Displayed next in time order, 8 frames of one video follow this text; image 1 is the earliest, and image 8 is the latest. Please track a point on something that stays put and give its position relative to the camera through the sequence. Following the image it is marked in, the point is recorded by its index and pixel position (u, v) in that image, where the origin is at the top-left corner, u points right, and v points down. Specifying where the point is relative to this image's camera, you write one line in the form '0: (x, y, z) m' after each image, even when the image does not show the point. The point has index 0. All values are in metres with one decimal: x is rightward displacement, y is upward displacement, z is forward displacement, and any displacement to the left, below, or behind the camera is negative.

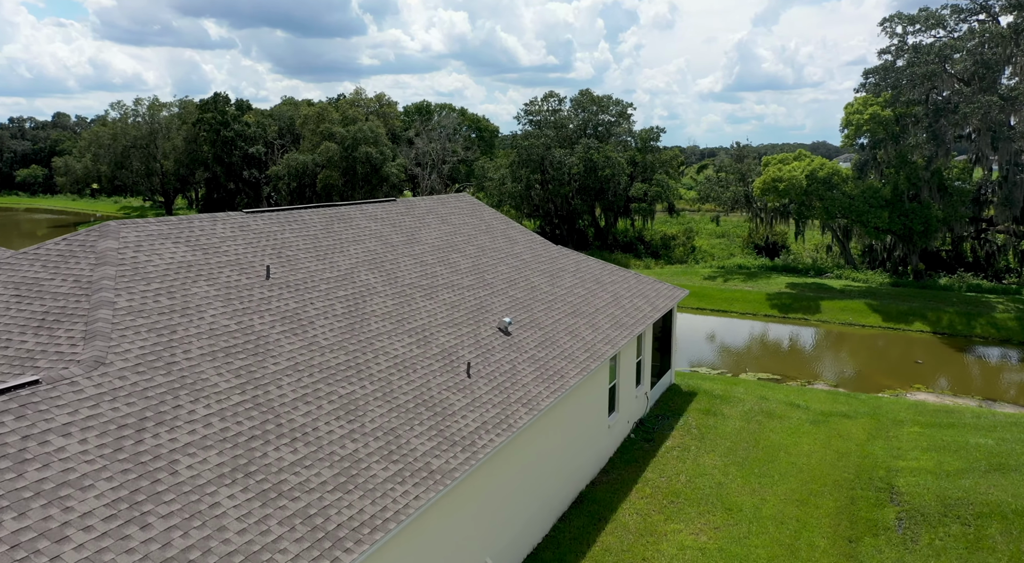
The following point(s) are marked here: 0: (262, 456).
0: (-2.3, -1.6, +7.5) m
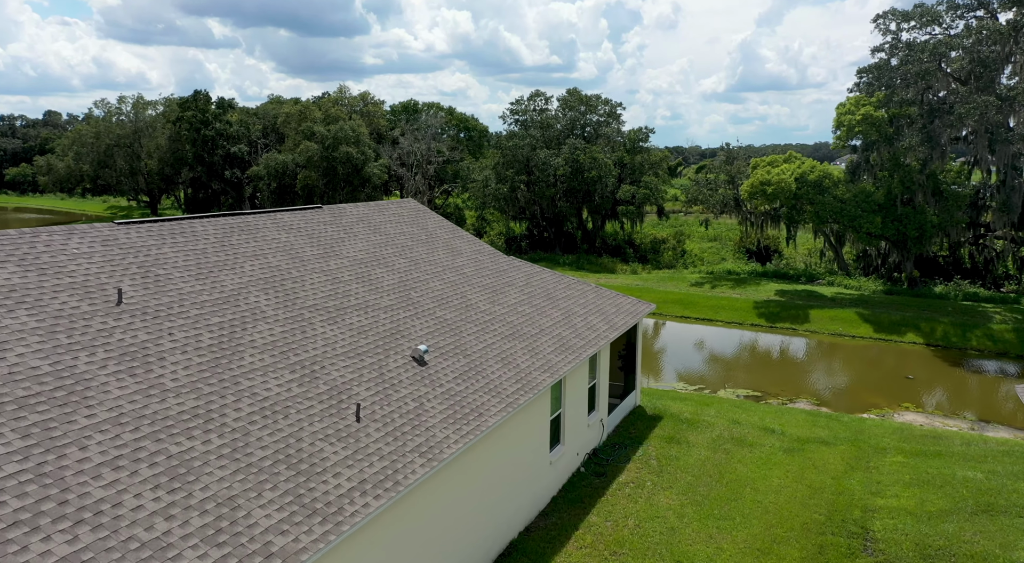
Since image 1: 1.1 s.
0: (-3.5, -1.9, +6.0) m
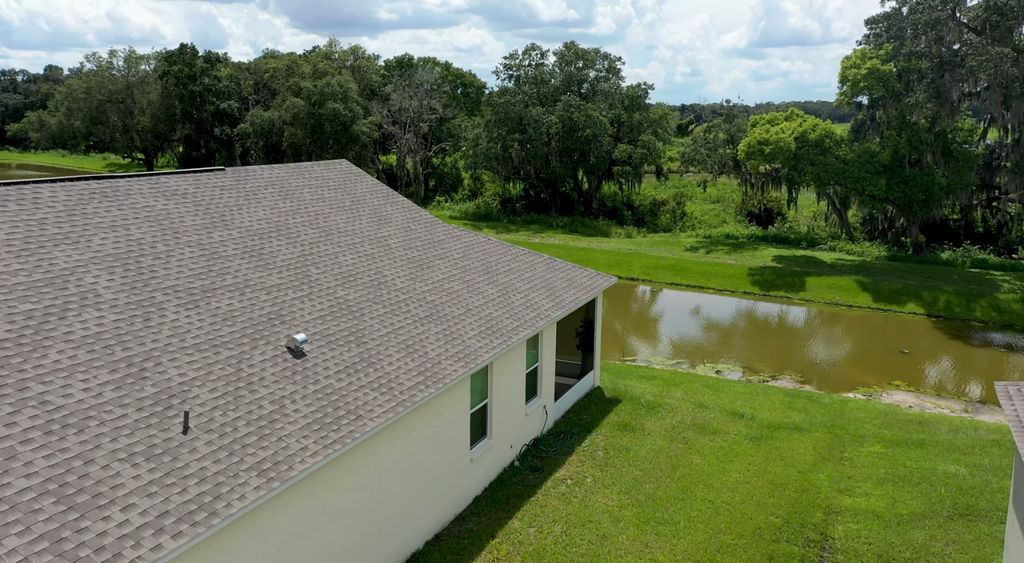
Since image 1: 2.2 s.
0: (-4.9, -1.9, +4.5) m
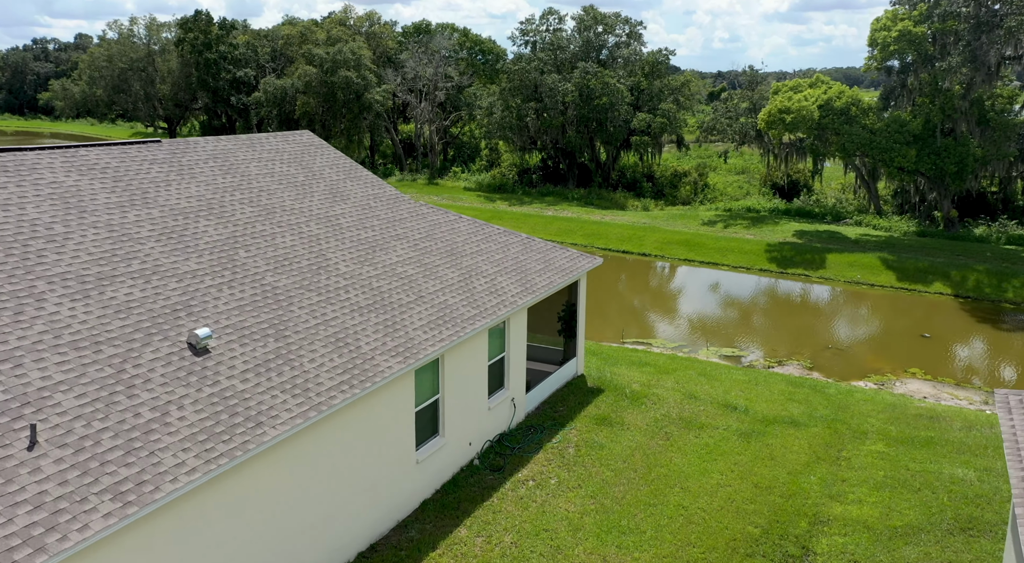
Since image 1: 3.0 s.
0: (-5.8, -2.0, +3.7) m
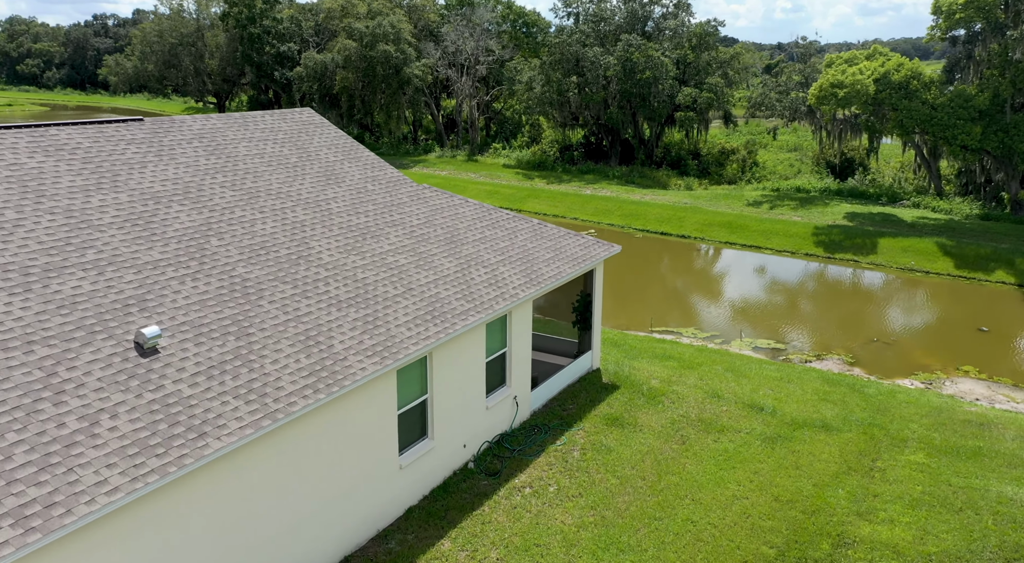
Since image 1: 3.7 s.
0: (-6.4, -2.0, +3.2) m
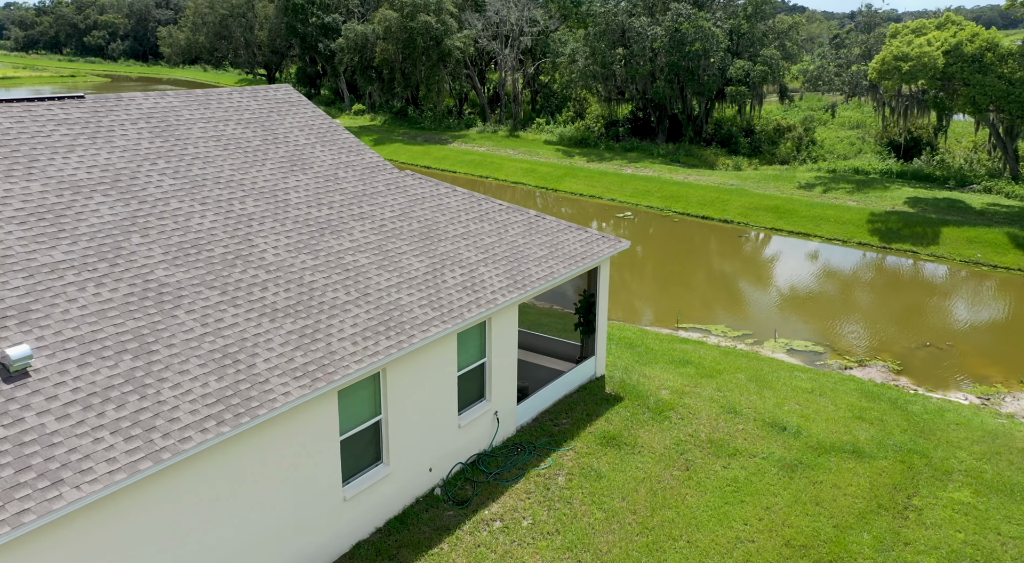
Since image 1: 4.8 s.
0: (-7.3, -2.2, +2.4) m
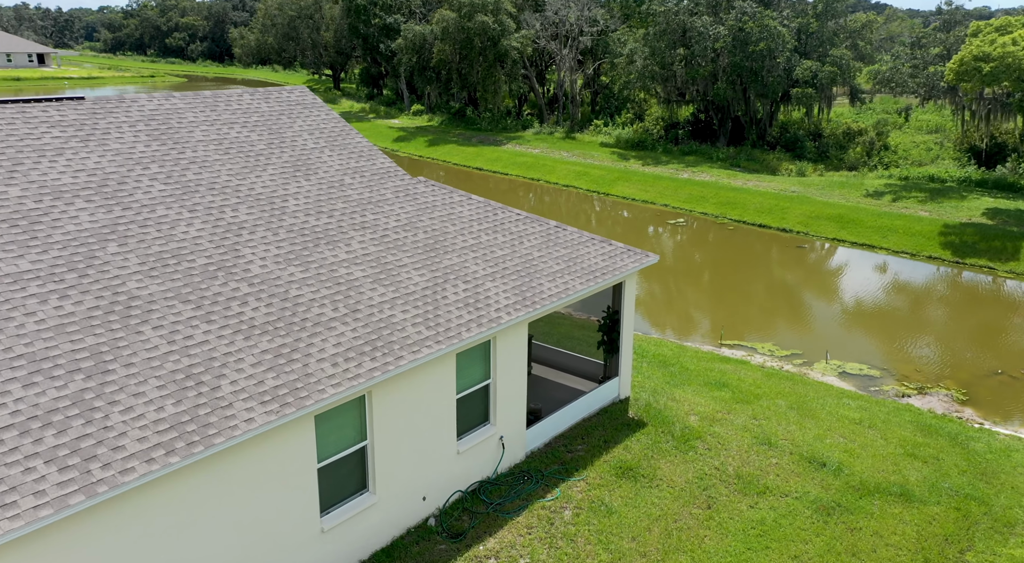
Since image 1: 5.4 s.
0: (-8.0, -2.2, +2.2) m
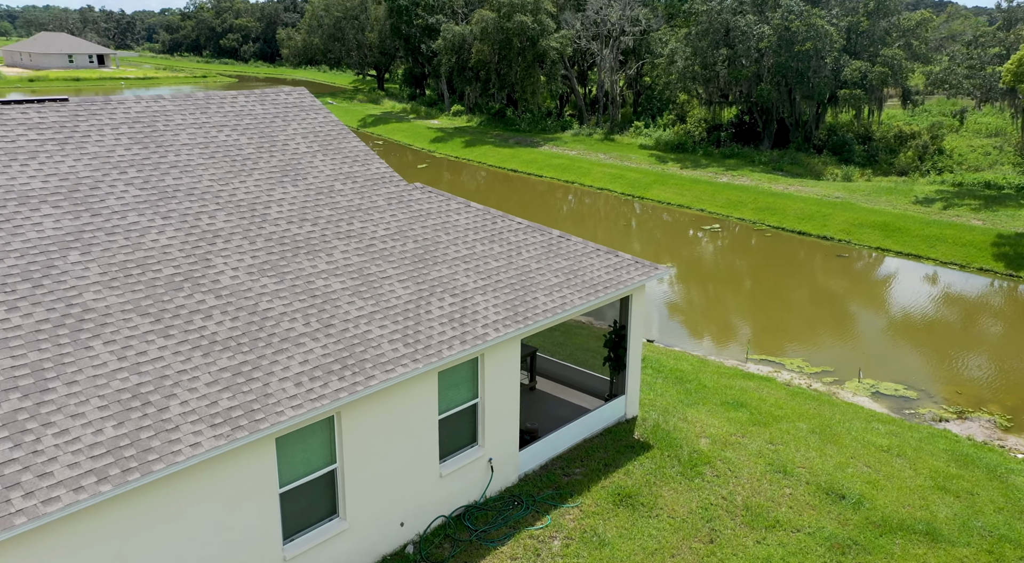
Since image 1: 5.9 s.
0: (-8.6, -2.3, +2.1) m
